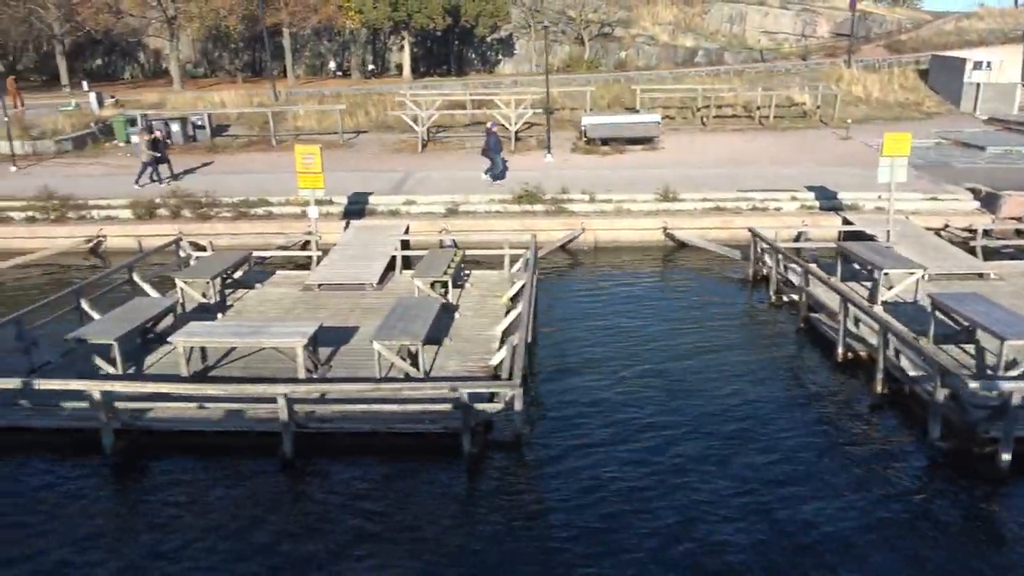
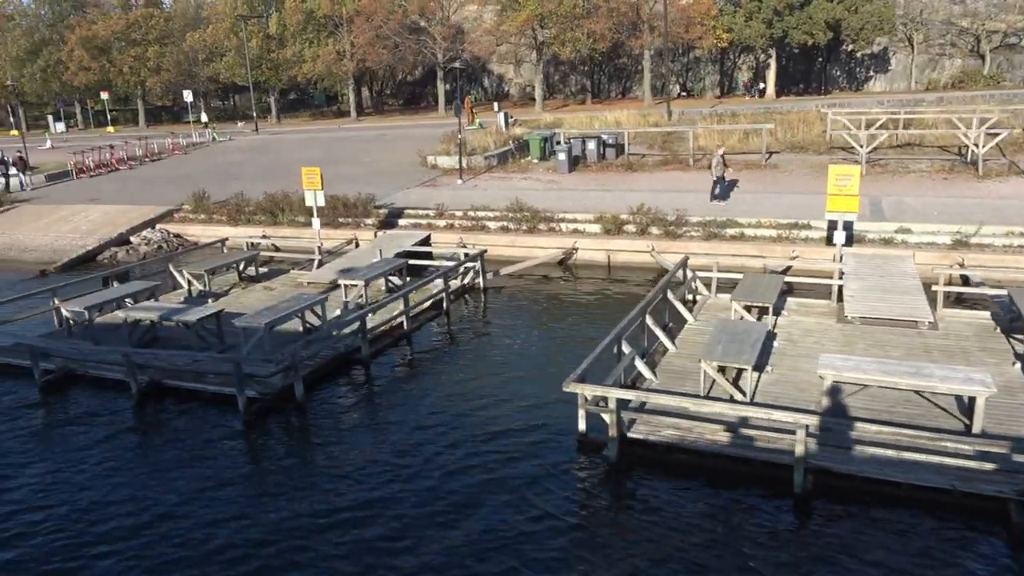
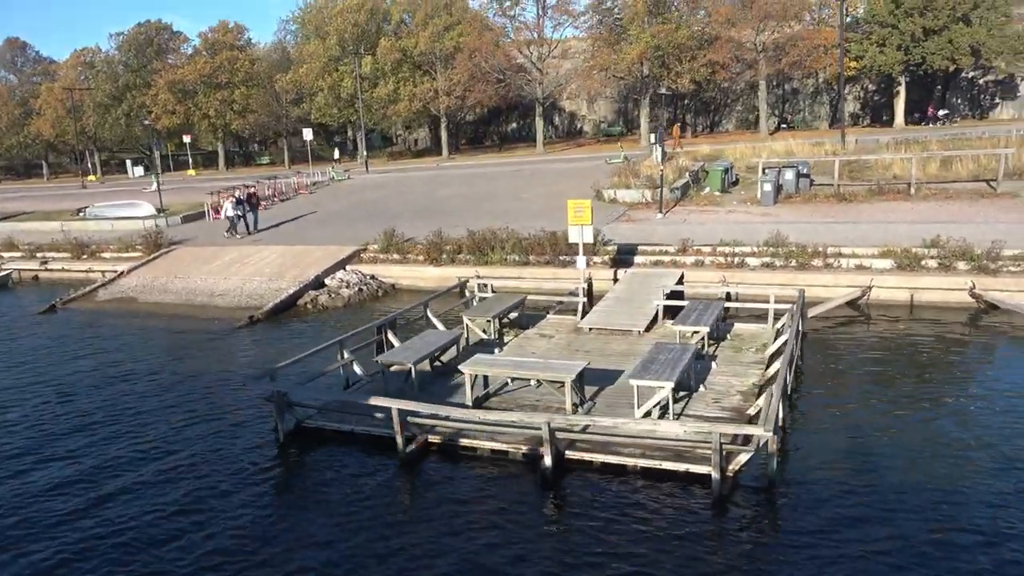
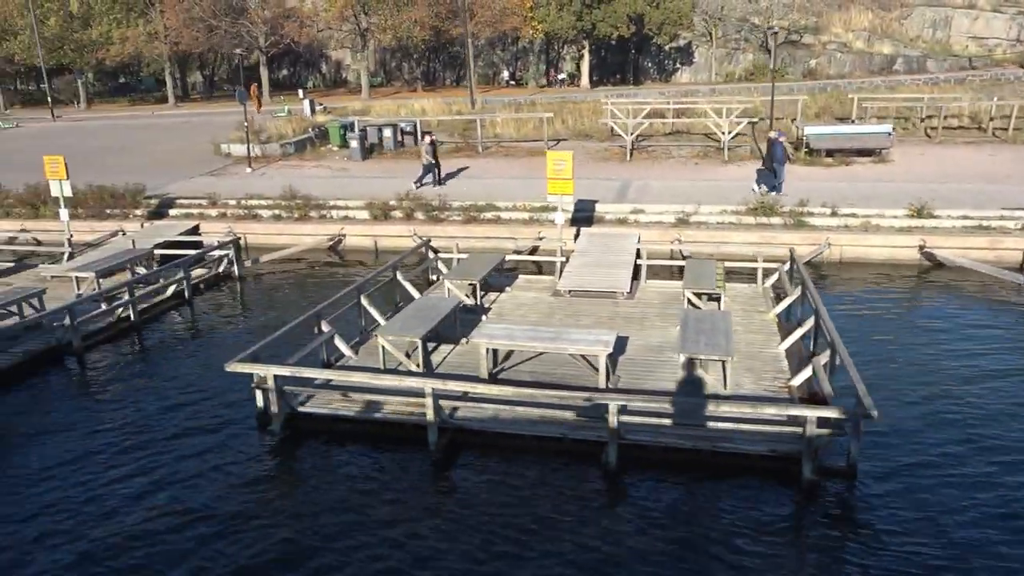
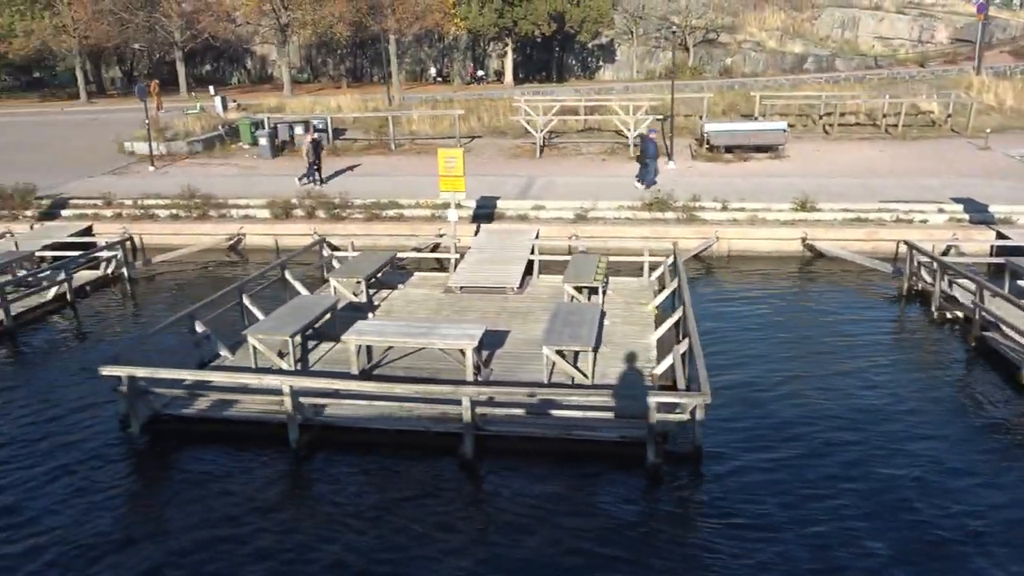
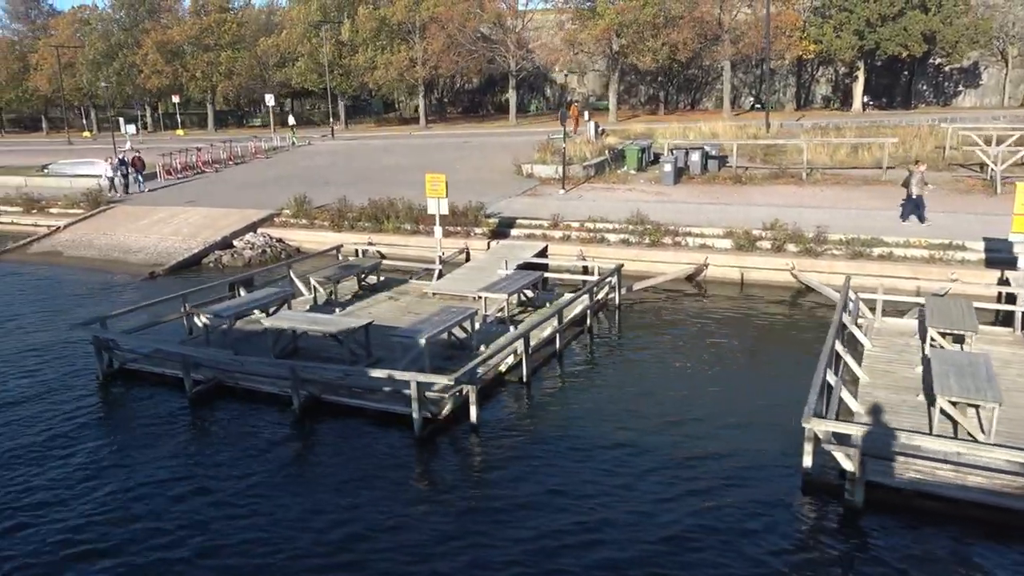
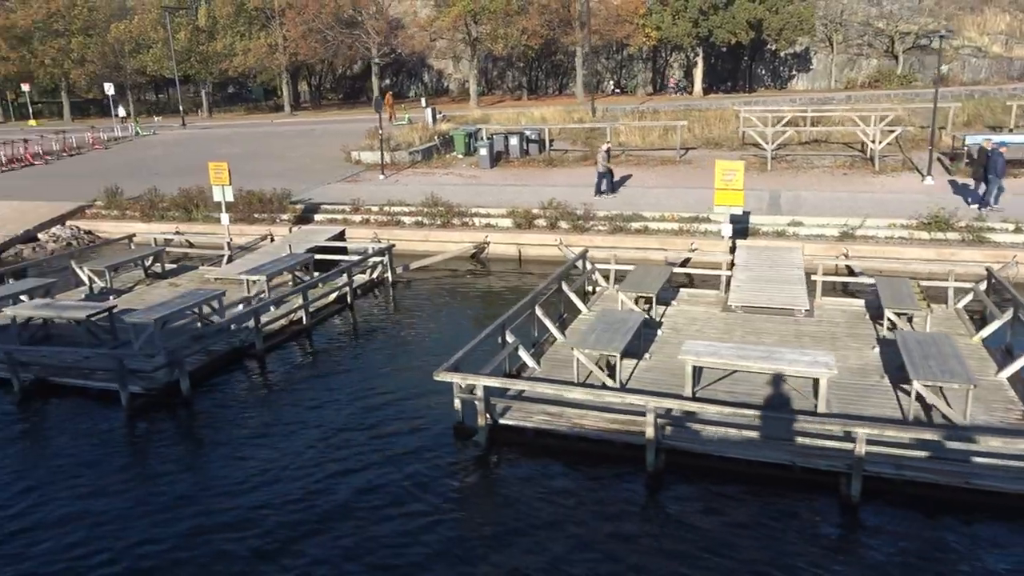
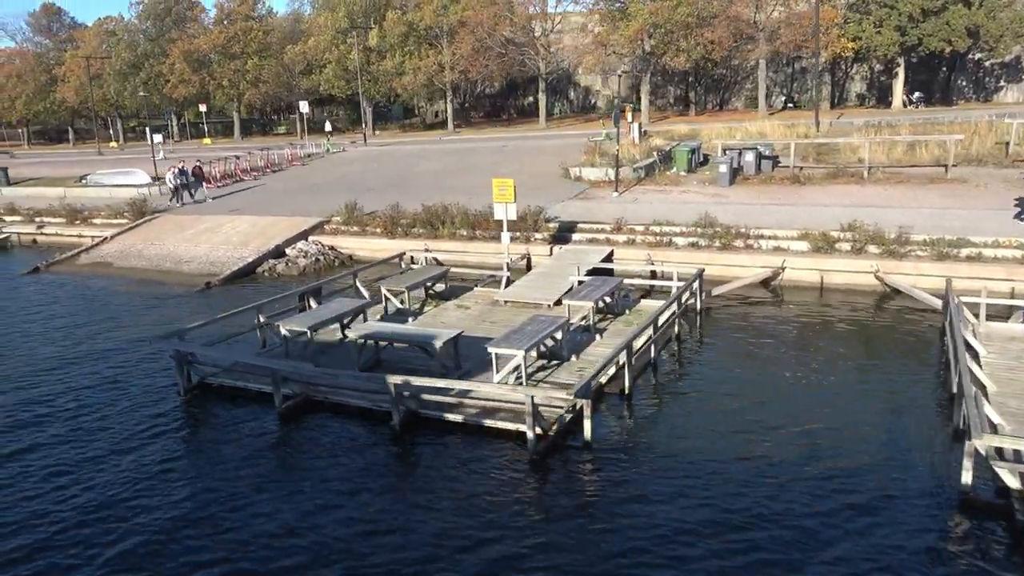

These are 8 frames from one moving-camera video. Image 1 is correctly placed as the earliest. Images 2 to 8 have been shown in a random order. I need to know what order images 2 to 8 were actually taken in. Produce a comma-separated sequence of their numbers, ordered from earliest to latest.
5, 4, 7, 2, 6, 8, 3
